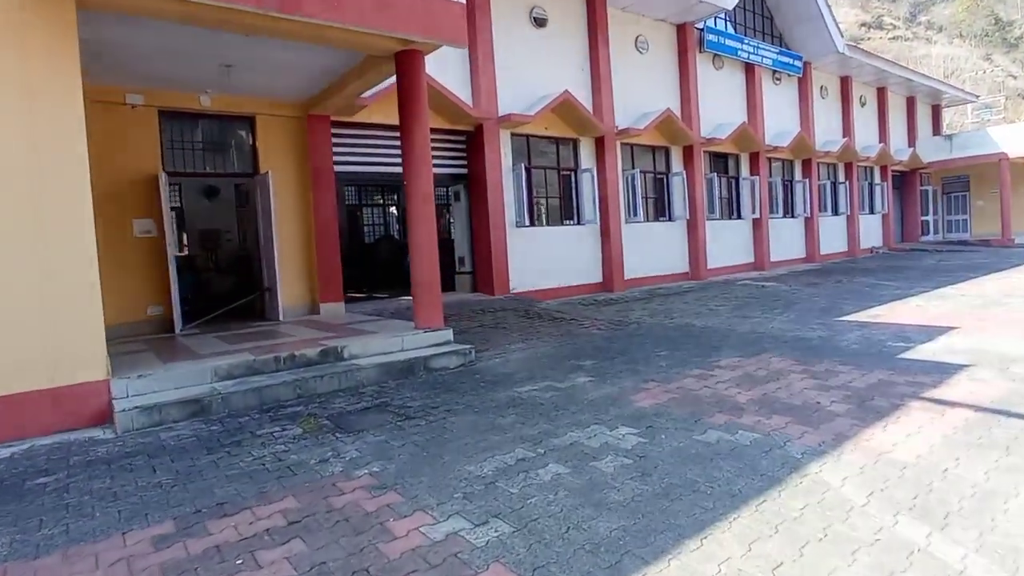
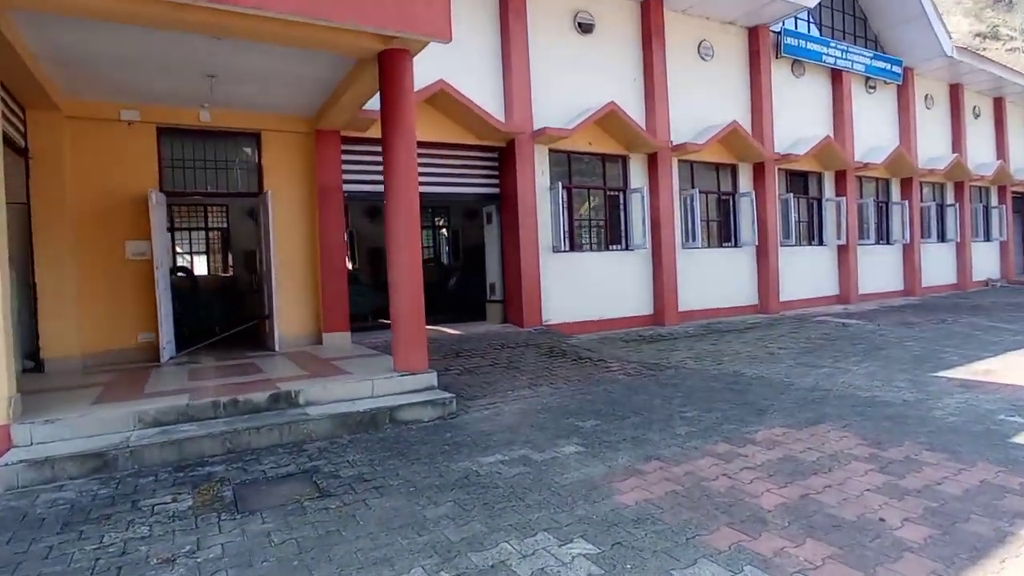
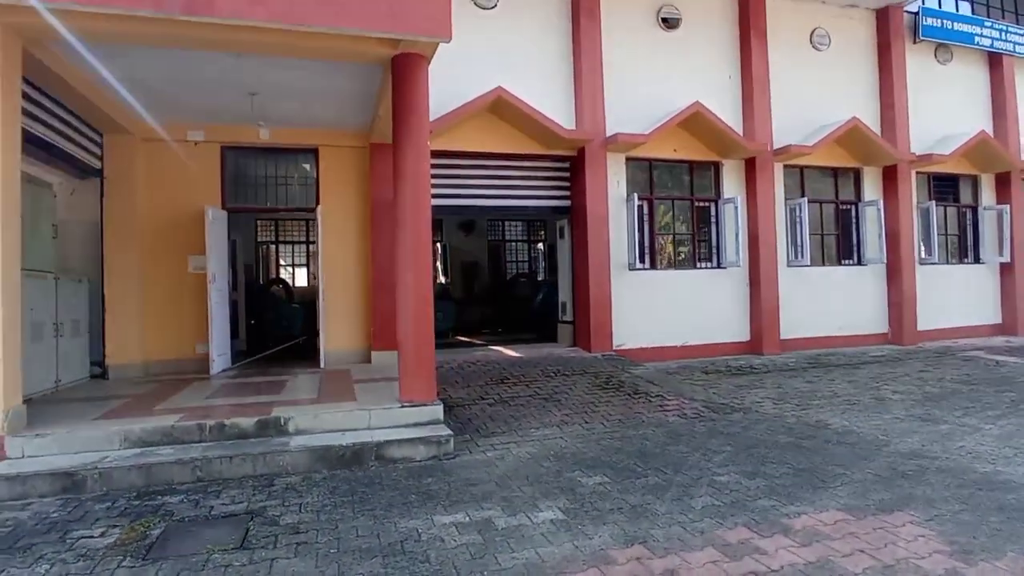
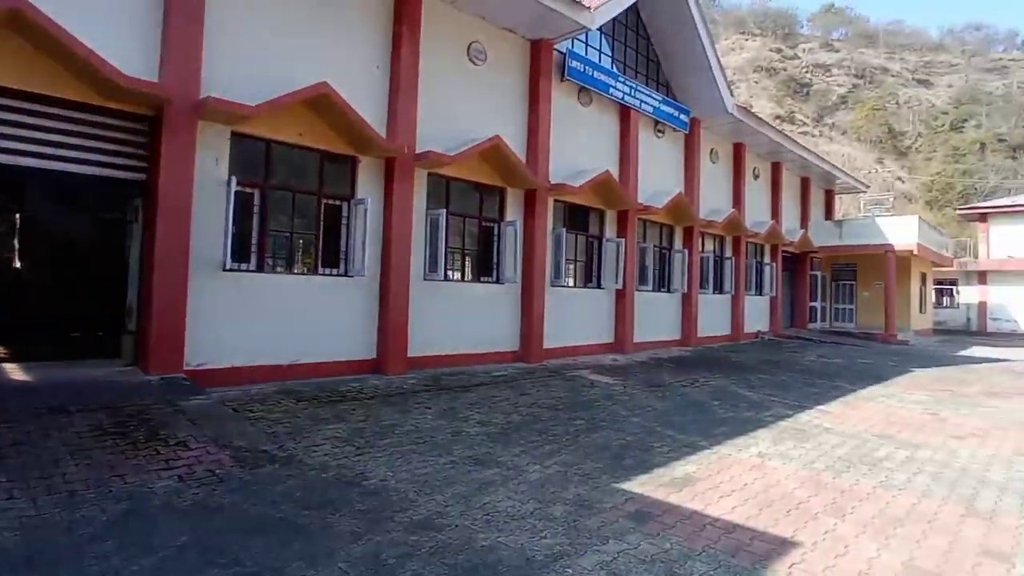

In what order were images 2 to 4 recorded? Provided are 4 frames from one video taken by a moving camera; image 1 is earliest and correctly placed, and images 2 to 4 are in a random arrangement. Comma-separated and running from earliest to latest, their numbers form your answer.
2, 3, 4
